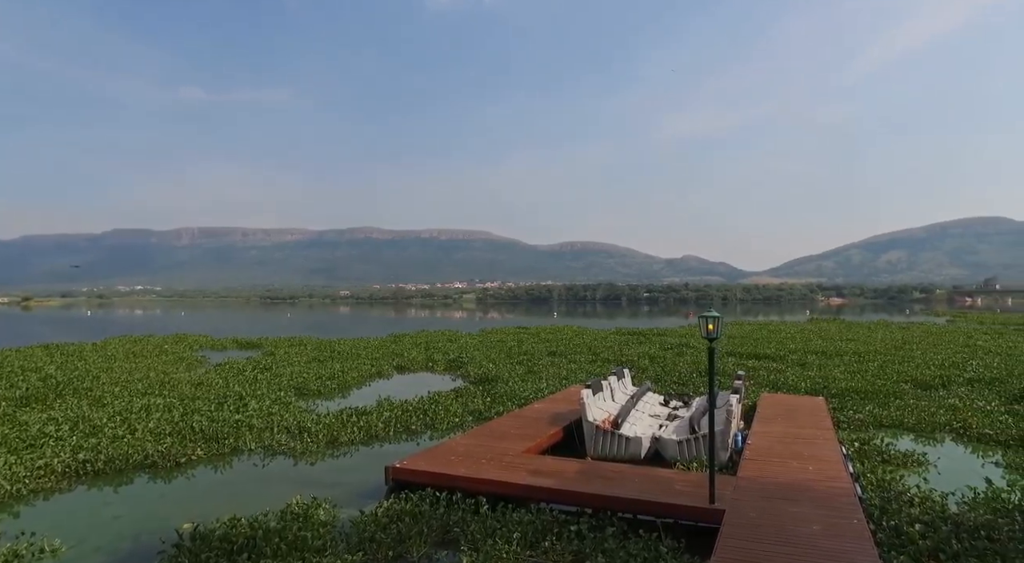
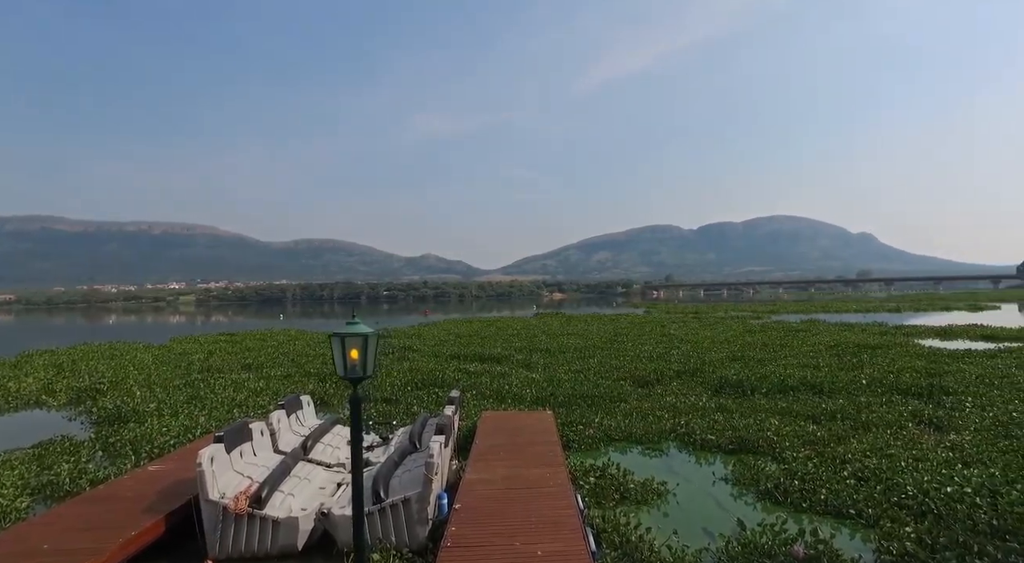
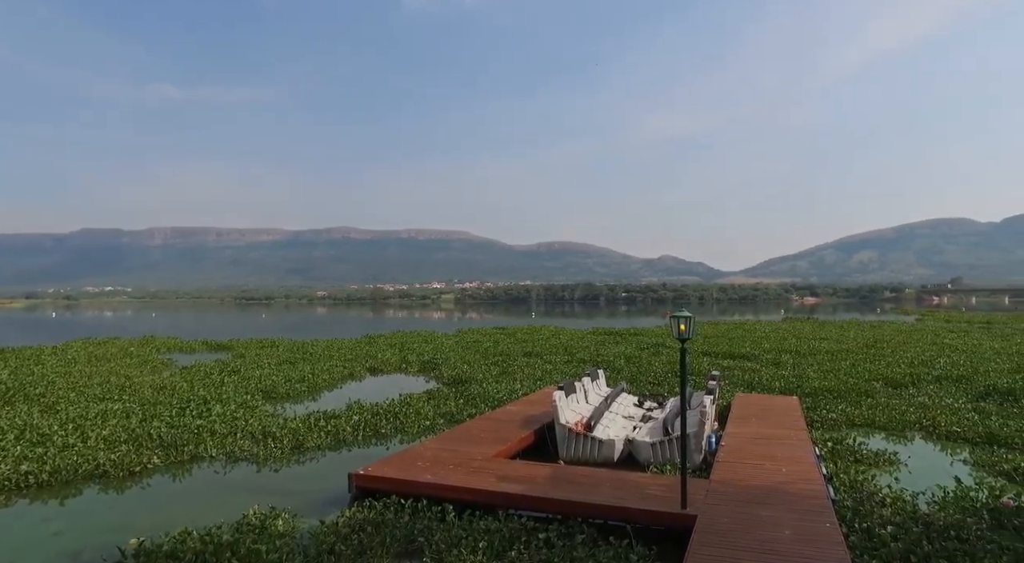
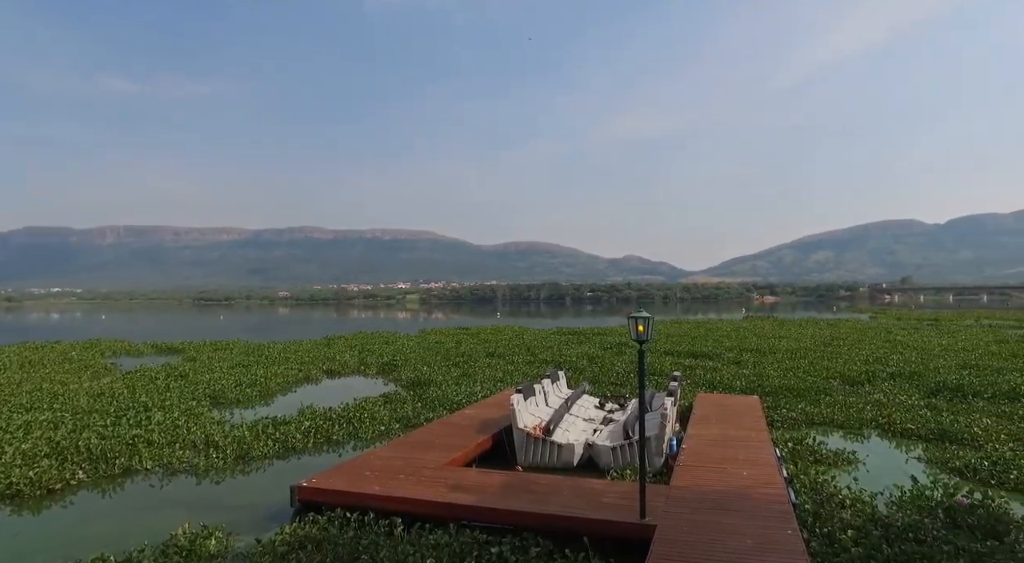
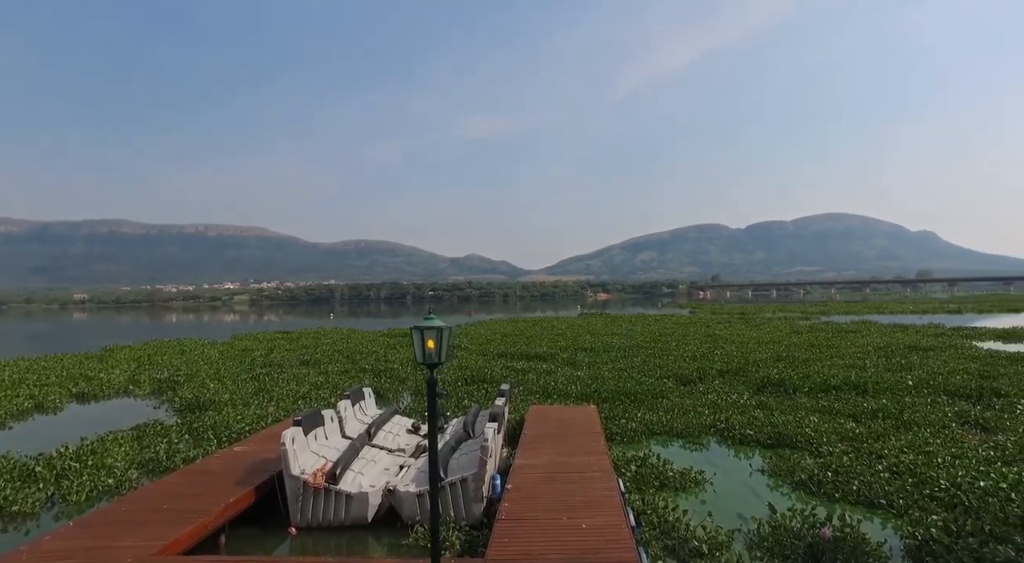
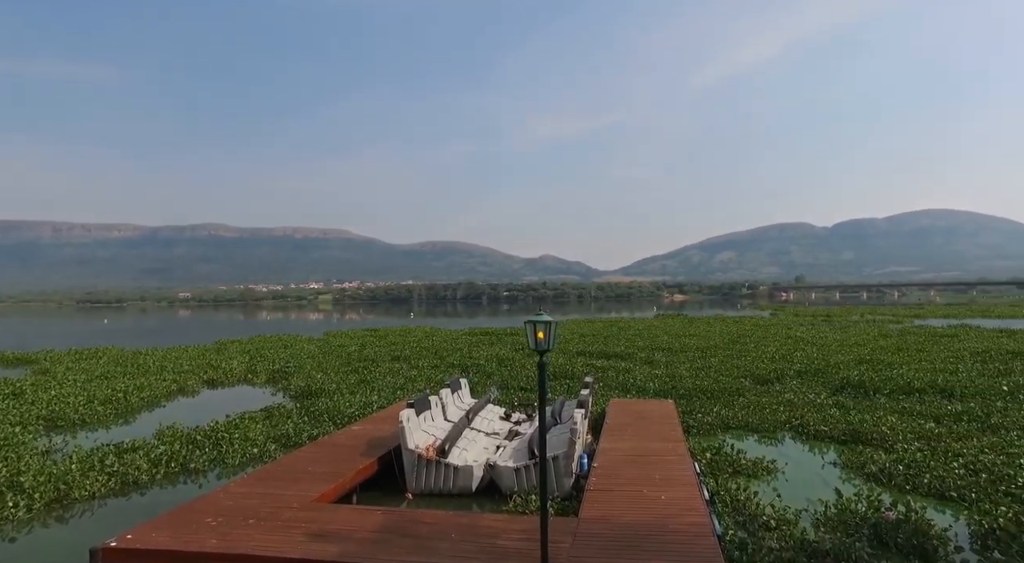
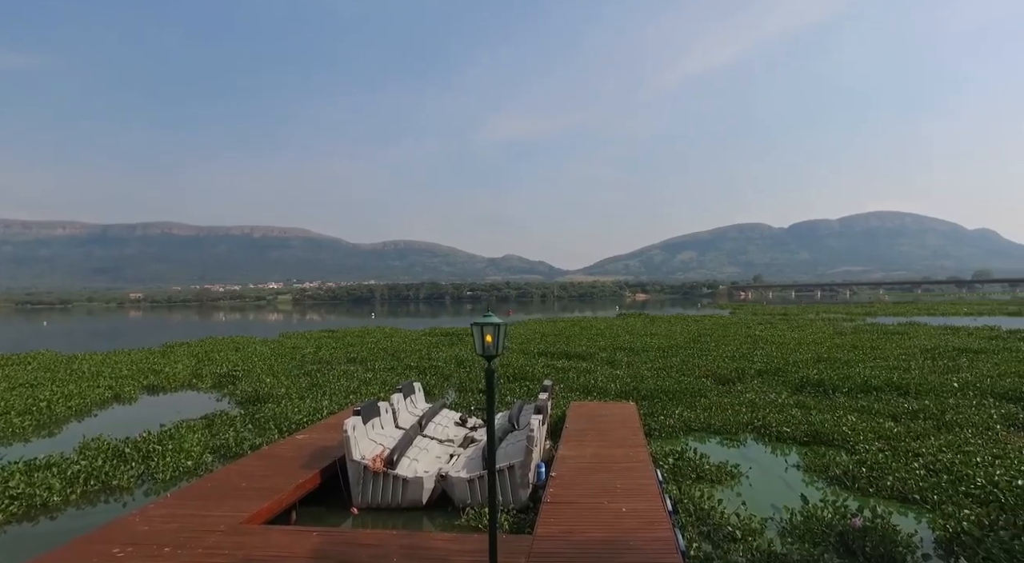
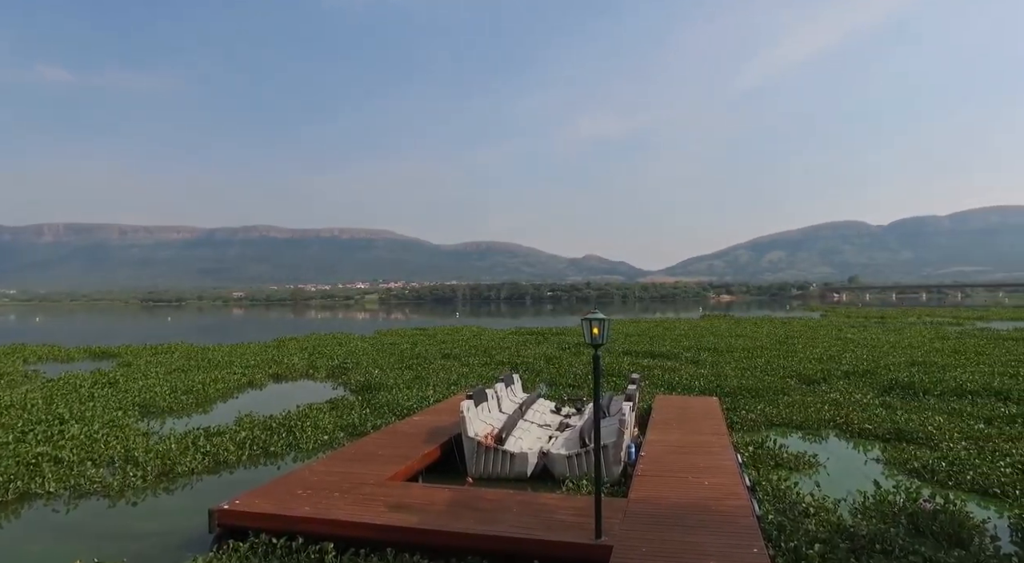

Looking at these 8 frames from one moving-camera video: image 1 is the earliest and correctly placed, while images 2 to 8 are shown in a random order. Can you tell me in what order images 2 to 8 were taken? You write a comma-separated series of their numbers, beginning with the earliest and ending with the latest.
3, 4, 8, 6, 7, 5, 2
